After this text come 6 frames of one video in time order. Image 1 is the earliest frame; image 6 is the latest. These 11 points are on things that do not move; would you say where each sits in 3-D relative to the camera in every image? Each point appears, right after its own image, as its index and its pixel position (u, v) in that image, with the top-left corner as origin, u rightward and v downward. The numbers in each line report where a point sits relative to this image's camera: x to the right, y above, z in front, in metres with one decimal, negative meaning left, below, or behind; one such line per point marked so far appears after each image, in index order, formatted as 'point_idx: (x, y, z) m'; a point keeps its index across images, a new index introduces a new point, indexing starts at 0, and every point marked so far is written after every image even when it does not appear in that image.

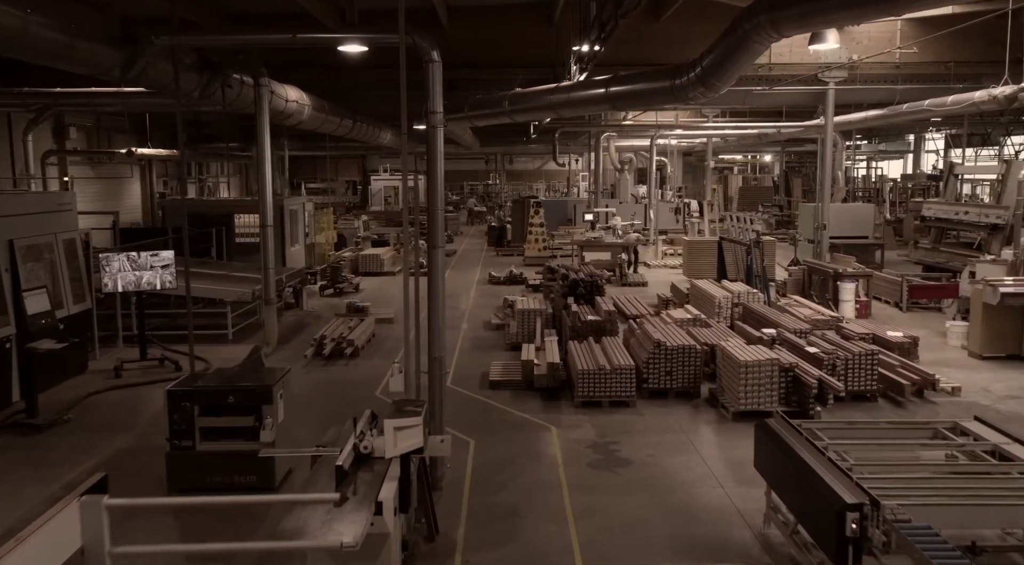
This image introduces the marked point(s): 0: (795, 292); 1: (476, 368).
0: (+5.6, -0.2, +15.1) m
1: (-0.5, -1.2, +10.3) m
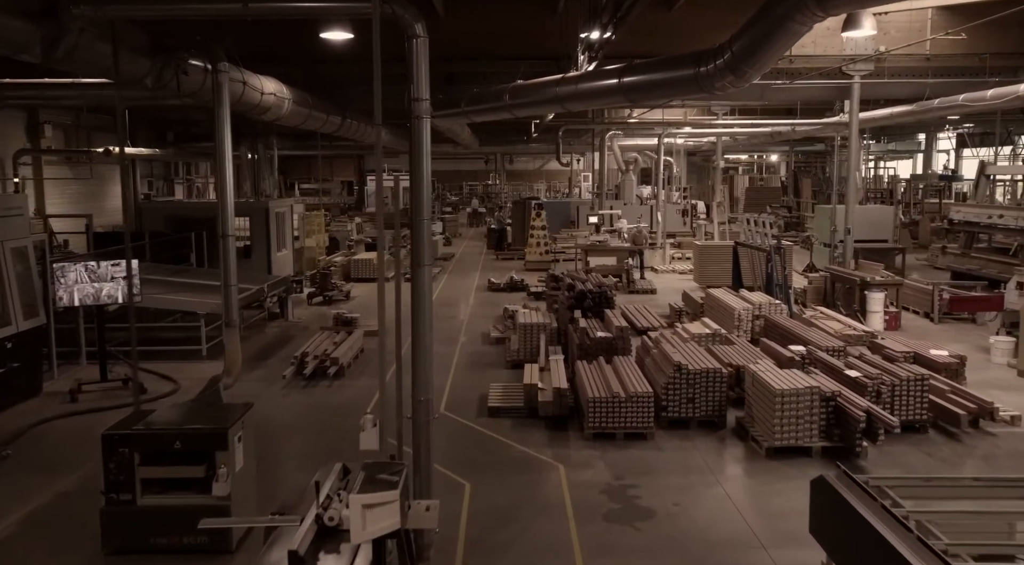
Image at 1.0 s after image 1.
0: (+5.6, -0.3, +14.1) m
1: (-0.4, -1.3, +9.3) m
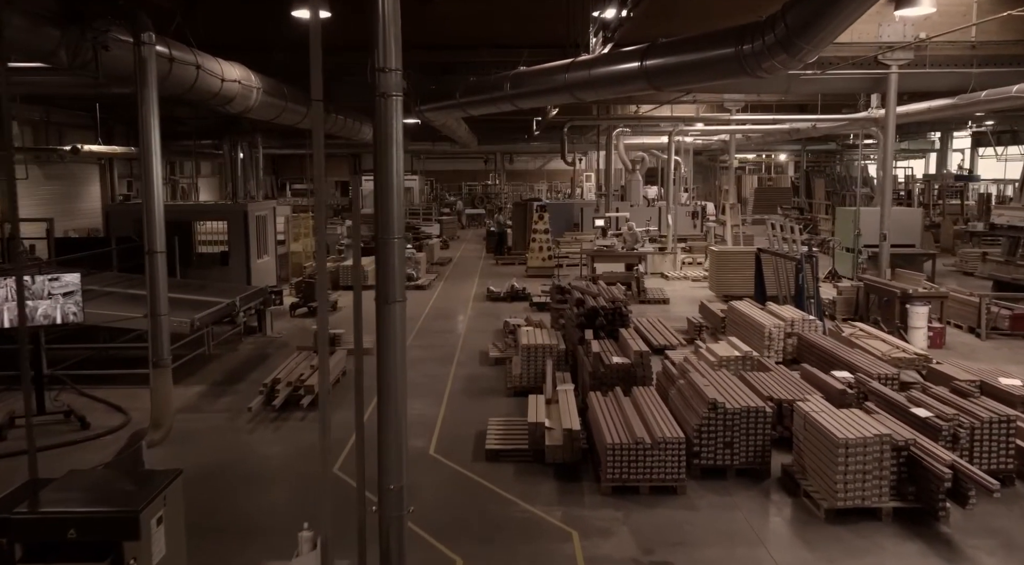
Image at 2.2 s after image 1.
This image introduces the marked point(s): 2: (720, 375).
0: (+5.6, -0.5, +12.8) m
1: (-0.4, -1.5, +8.1) m
2: (+2.1, -0.9, +7.7) m
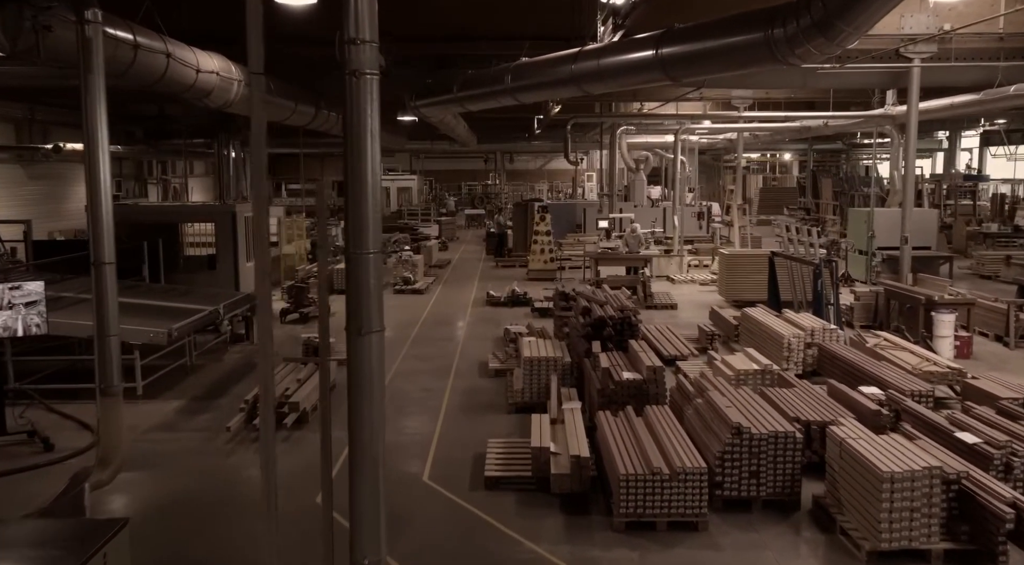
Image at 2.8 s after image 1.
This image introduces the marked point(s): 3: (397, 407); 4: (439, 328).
0: (+5.6, -0.6, +12.2) m
1: (-0.4, -1.6, +7.4) m
2: (+2.1, -1.0, +7.1) m
3: (-1.3, -1.4, +8.7) m
4: (-1.3, -0.8, +13.0) m
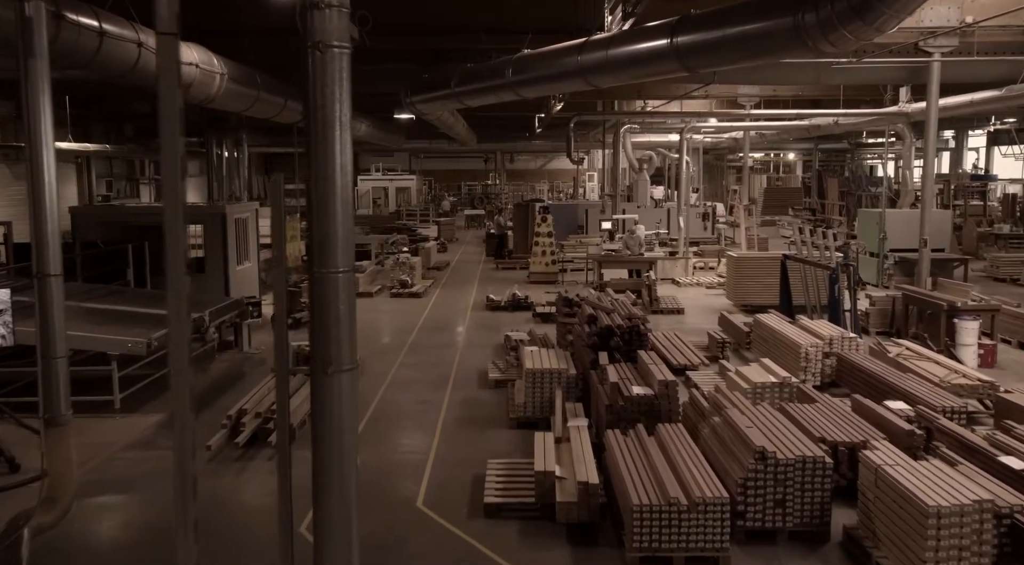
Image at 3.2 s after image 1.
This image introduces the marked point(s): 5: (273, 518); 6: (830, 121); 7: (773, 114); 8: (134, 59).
0: (+5.6, -0.7, +11.7) m
1: (-0.4, -1.7, +6.9) m
2: (+2.1, -1.1, +6.6) m
3: (-1.3, -1.5, +8.2) m
4: (-1.2, -0.8, +12.5) m
5: (-1.9, -1.9, +6.0) m
6: (+7.6, +3.8, +18.2) m
7: (+6.2, +4.0, +18.0) m
8: (-3.0, +1.8, +6.0) m
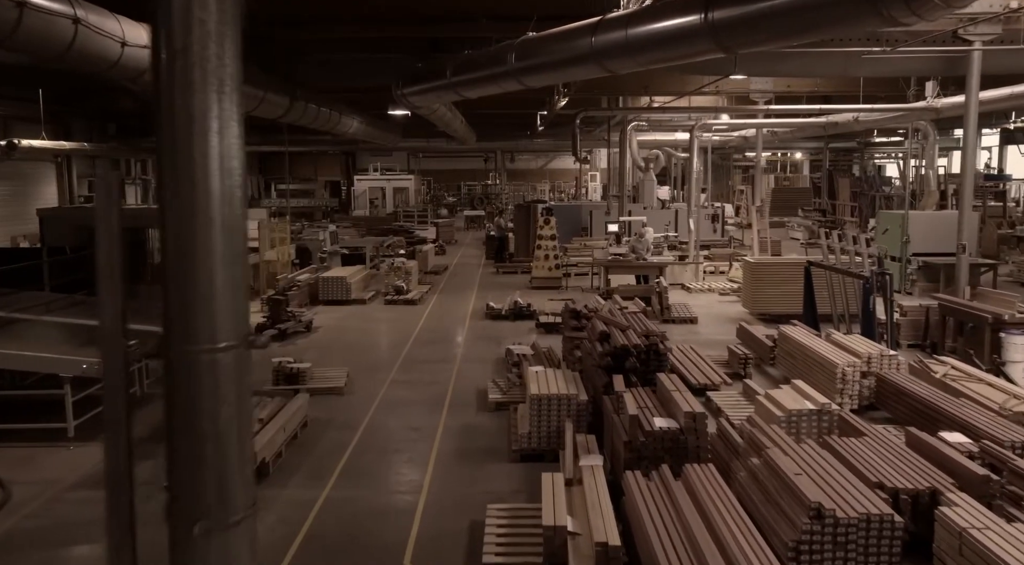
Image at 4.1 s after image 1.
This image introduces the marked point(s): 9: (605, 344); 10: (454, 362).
0: (+5.6, -0.8, +10.8) m
1: (-0.4, -1.8, +6.0) m
2: (+2.1, -1.2, +5.7) m
3: (-1.3, -1.6, +7.3) m
4: (-1.2, -1.0, +11.6) m
5: (-1.8, -2.0, +5.1) m
6: (+7.6, +3.7, +17.3) m
7: (+6.2, +3.9, +17.1) m
8: (-2.9, +1.6, +5.1) m
9: (+0.9, -0.6, +7.4) m
10: (-0.8, -1.1, +10.6) m
